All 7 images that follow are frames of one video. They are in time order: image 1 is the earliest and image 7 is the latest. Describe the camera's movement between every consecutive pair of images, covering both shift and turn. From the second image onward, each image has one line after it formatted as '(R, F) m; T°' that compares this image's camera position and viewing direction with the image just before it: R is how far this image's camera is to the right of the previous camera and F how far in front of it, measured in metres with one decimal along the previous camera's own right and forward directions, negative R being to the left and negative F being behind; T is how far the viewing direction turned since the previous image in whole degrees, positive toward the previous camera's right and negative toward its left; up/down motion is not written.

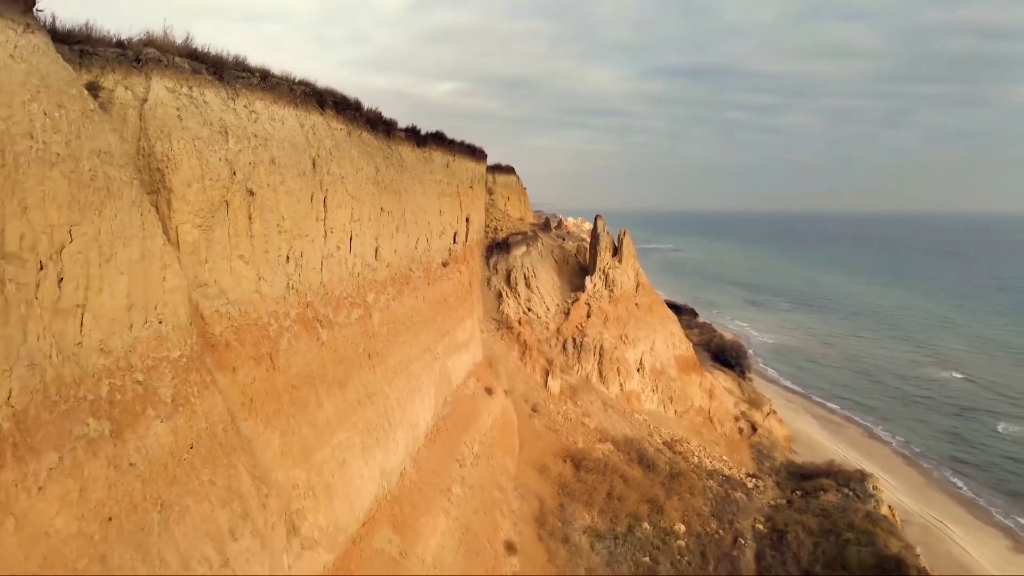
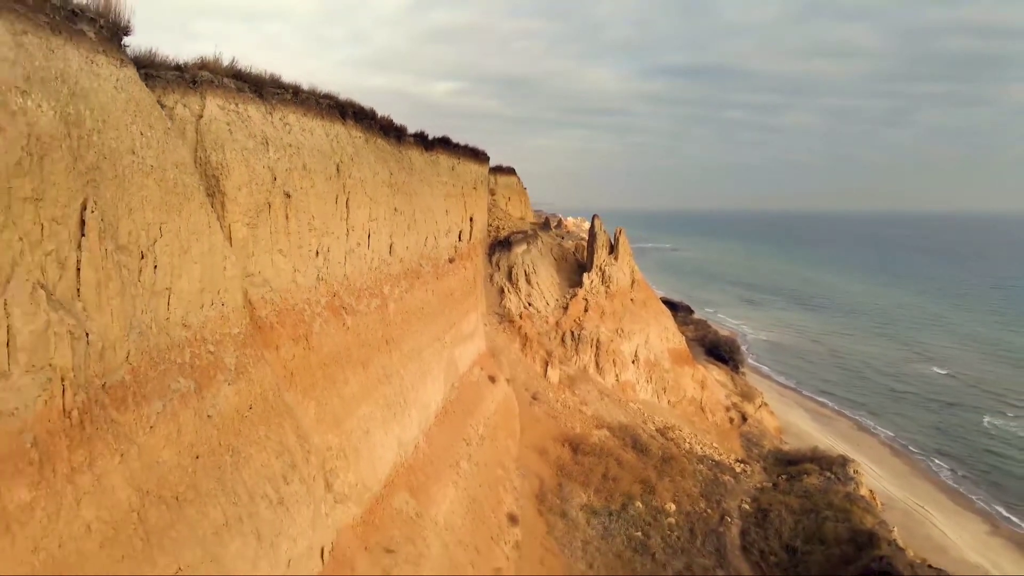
(0.0, -0.9) m; 0°
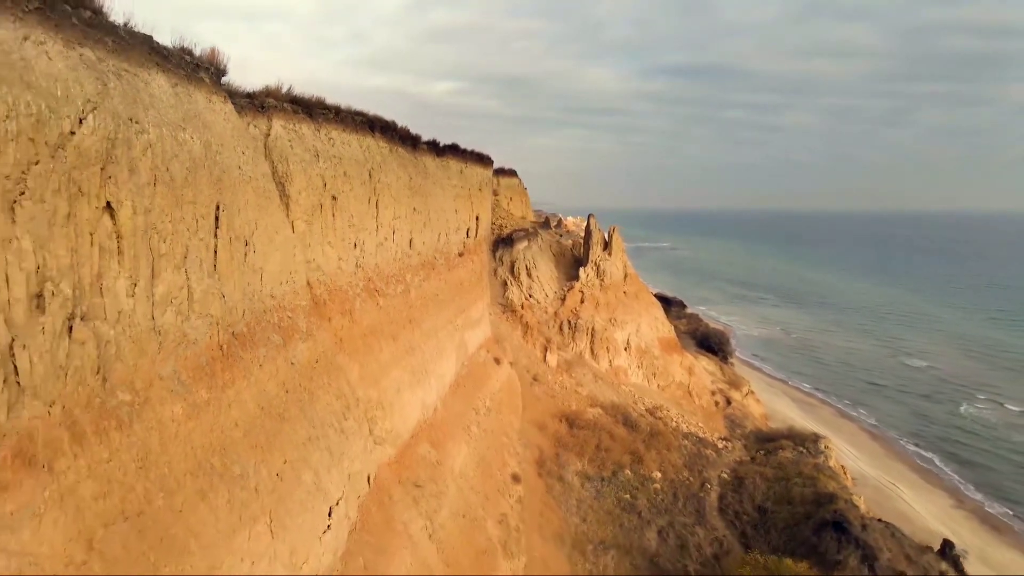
(-0.1, -1.6) m; 0°
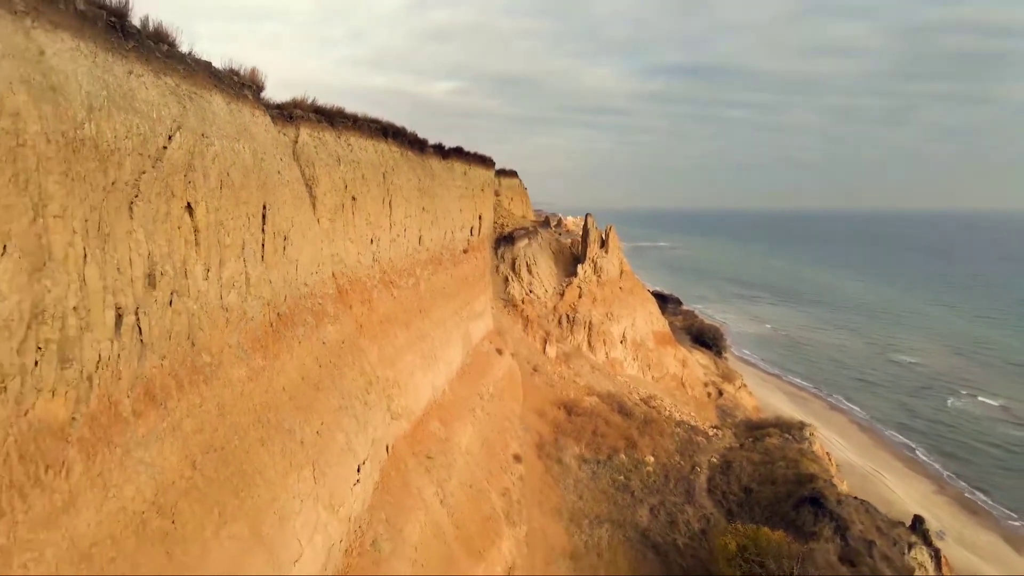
(0.0, -1.0) m; 0°
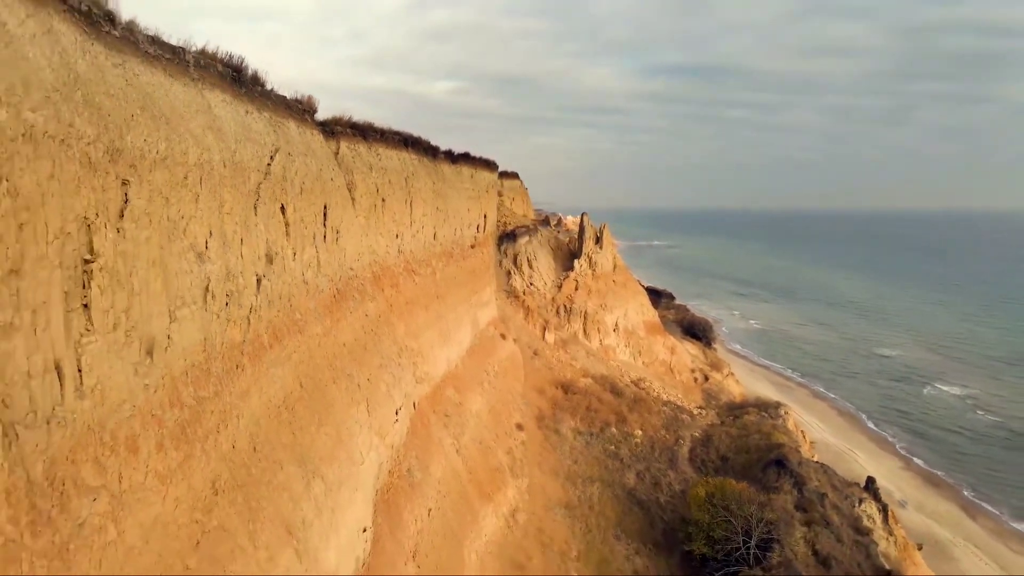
(-0.1, -1.9) m; 0°
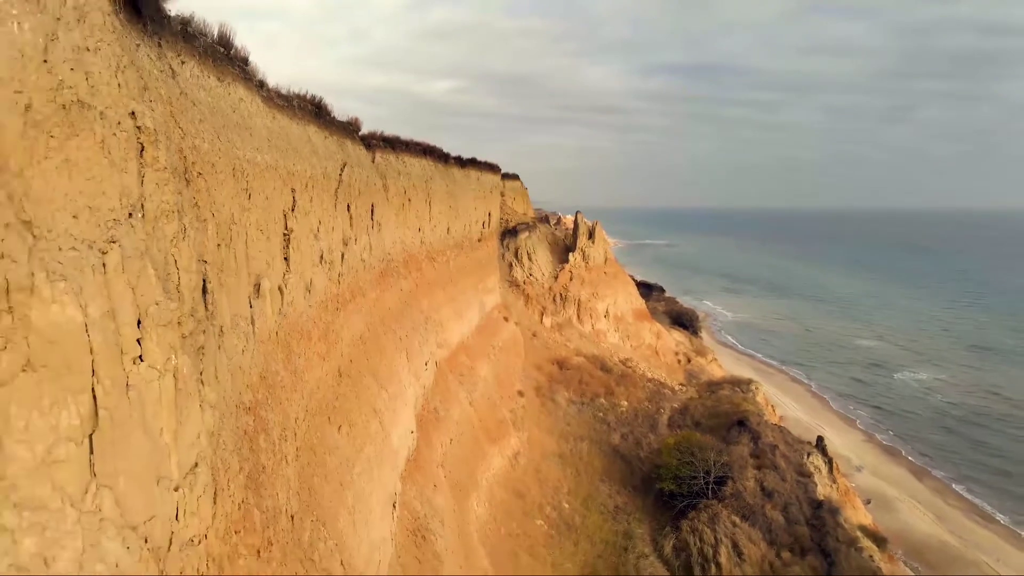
(-0.1, -2.6) m; 0°
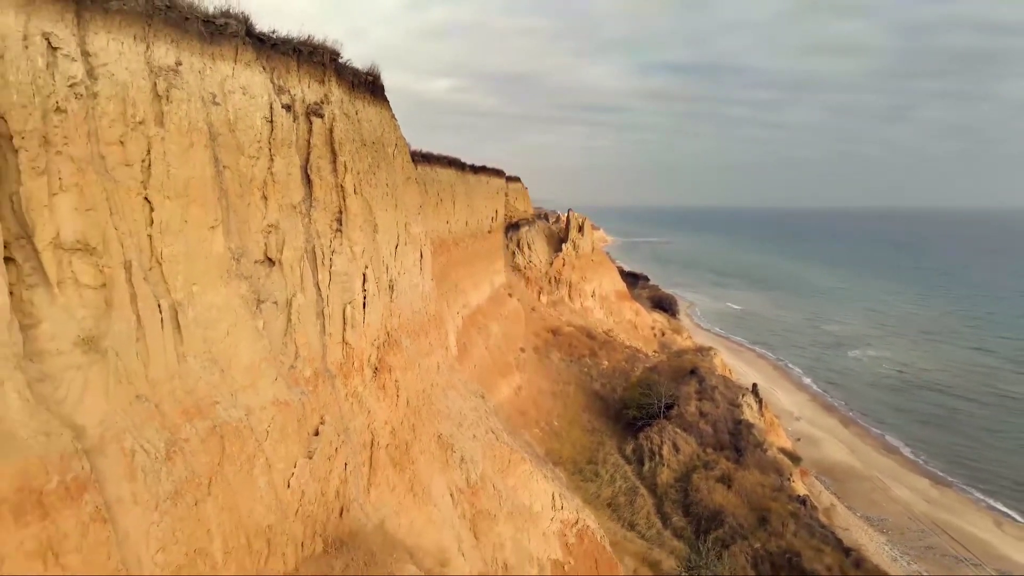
(-0.1, -5.1) m; 0°
